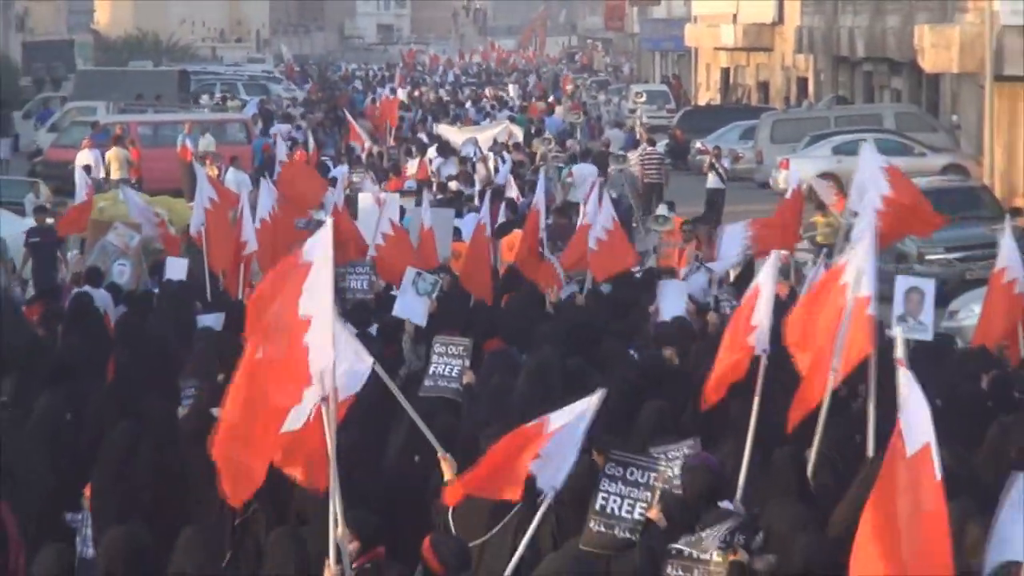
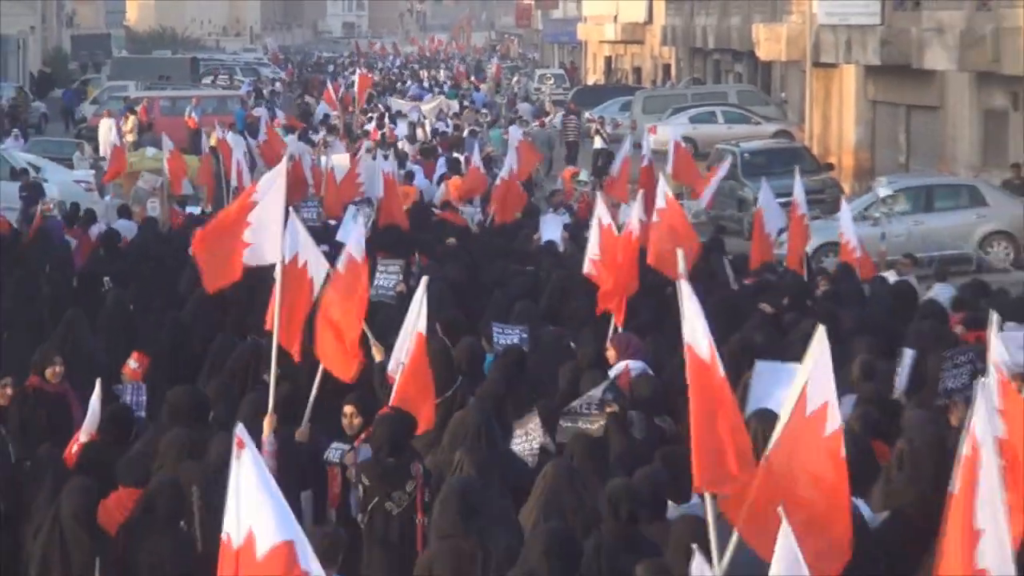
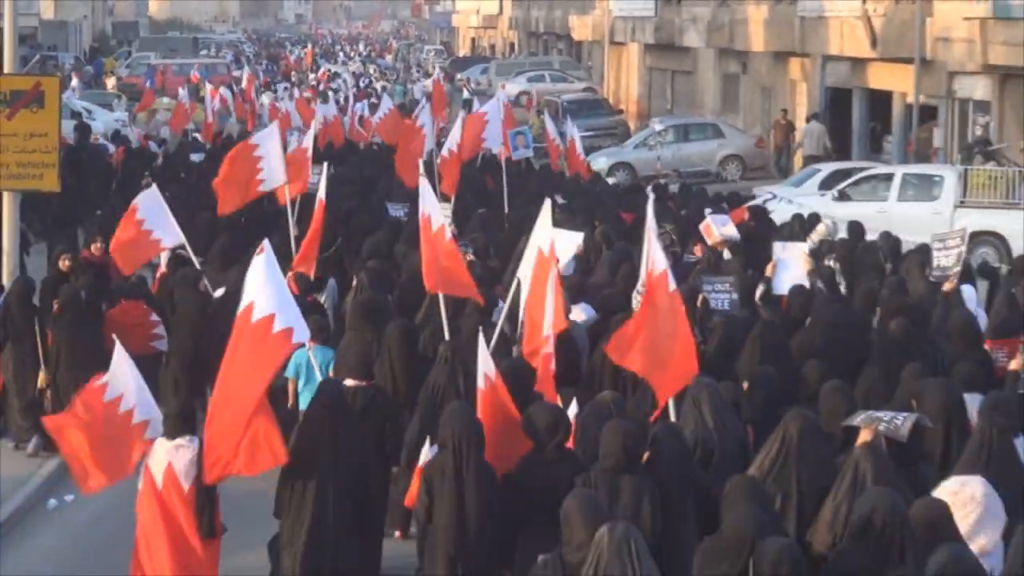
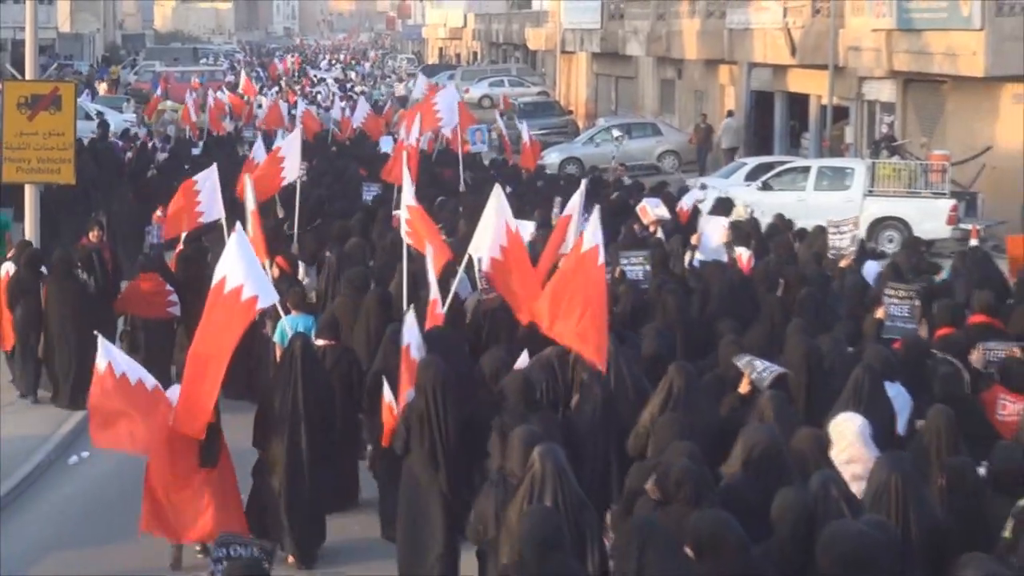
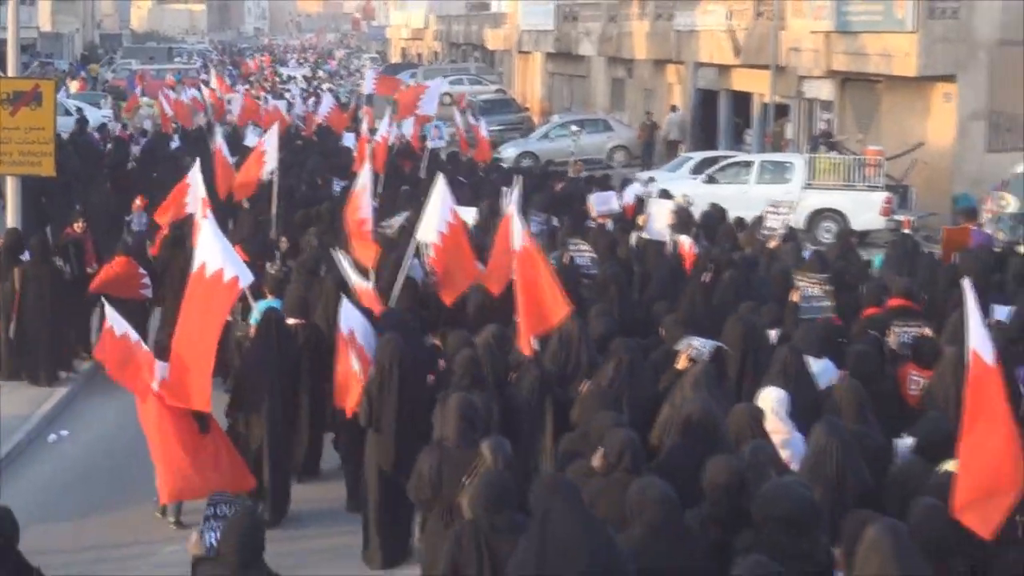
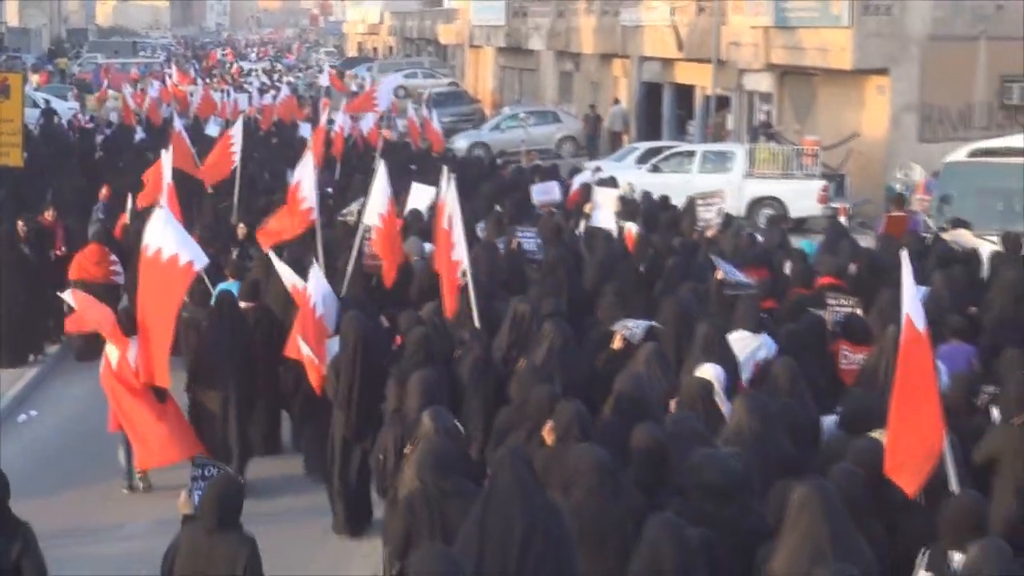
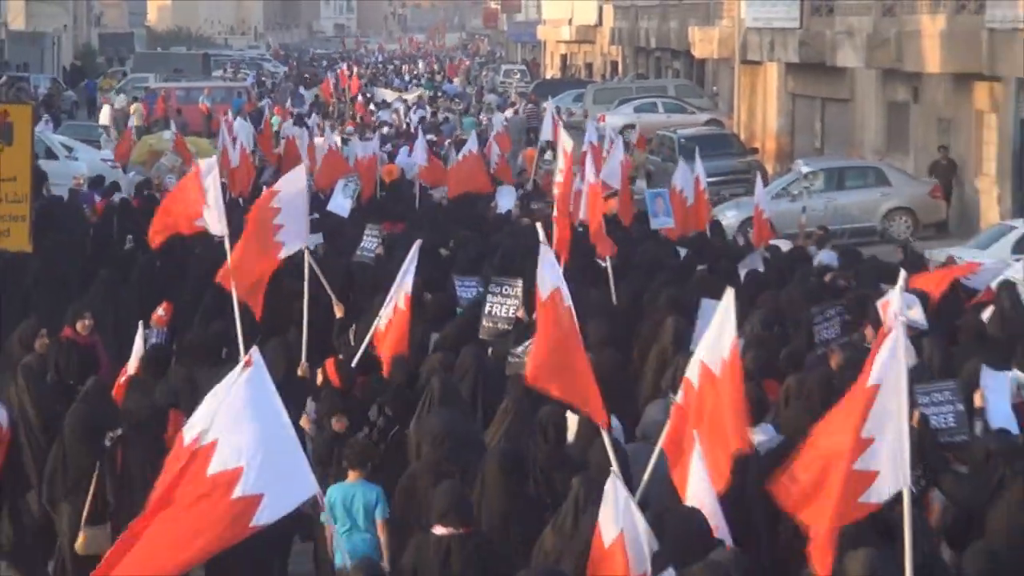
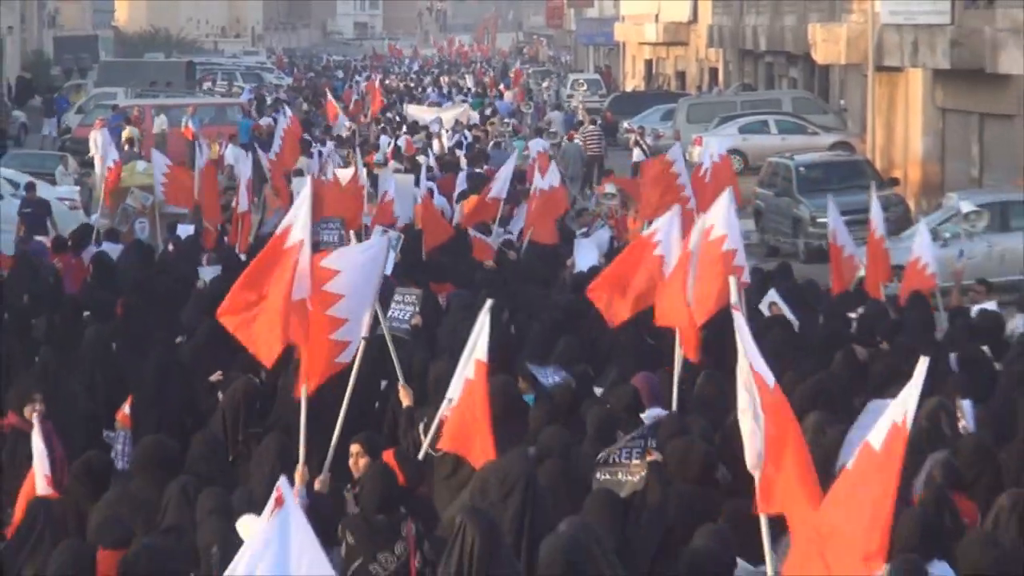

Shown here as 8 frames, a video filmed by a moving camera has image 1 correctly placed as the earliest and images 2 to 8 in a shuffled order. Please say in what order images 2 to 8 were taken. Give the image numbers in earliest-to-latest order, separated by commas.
8, 2, 7, 3, 4, 5, 6
